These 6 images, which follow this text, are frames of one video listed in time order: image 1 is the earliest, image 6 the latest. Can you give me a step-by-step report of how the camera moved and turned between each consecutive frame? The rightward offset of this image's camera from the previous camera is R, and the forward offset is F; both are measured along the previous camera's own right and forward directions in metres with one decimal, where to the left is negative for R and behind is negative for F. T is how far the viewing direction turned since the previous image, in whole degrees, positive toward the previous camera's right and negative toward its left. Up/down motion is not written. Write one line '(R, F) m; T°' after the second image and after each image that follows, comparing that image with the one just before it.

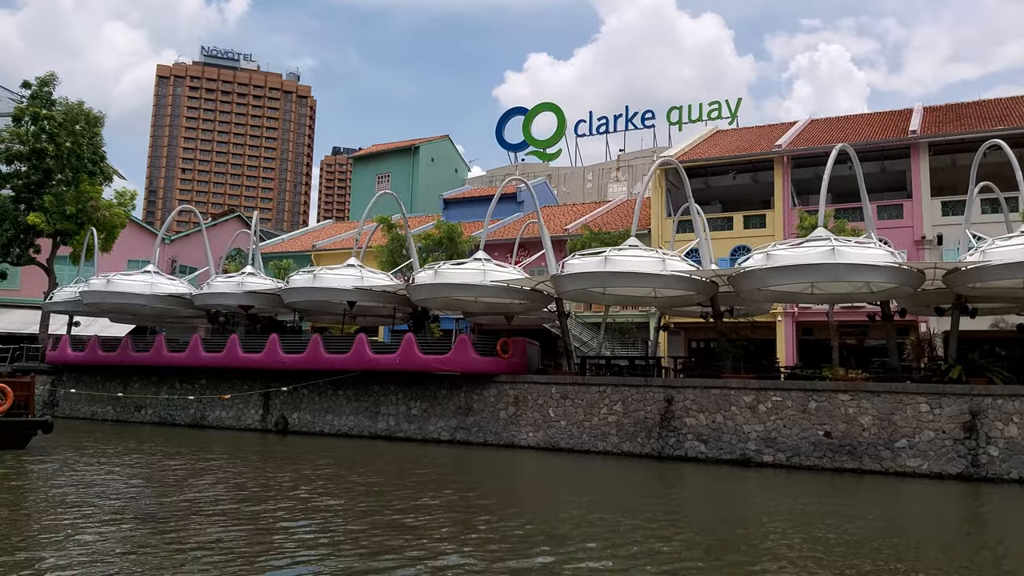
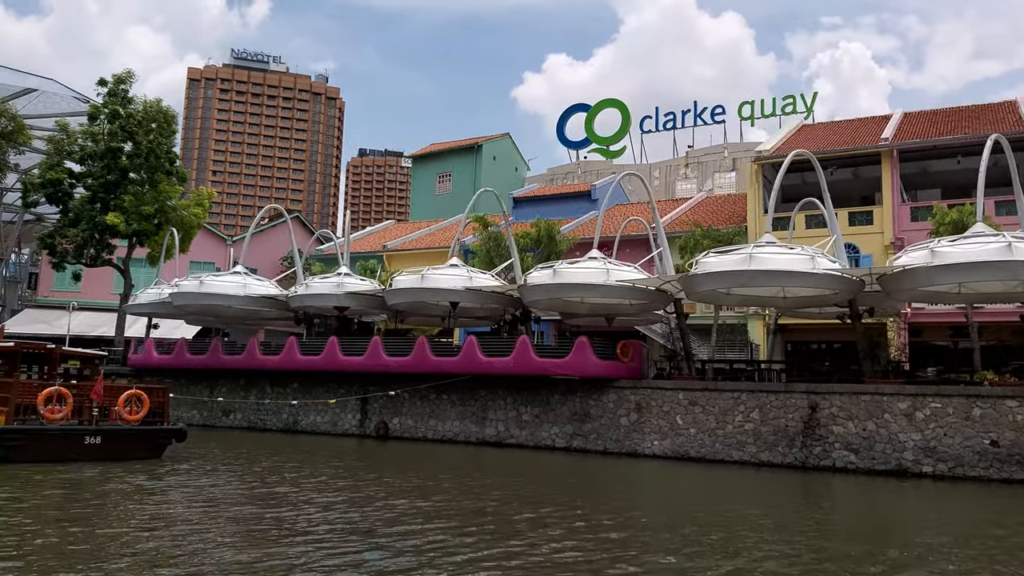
(-2.4, +0.9) m; -1°
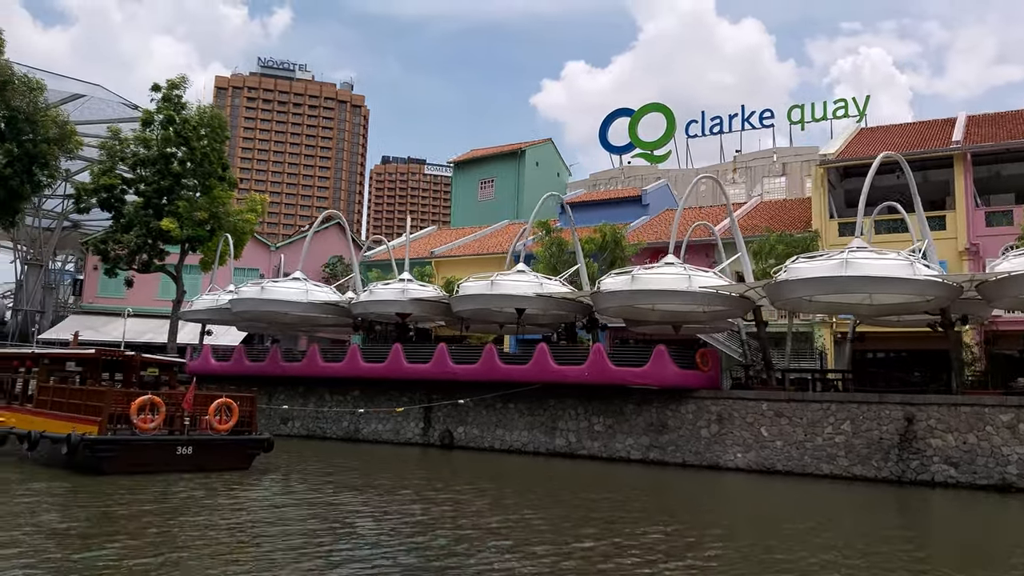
(-1.3, +0.4) m; -1°
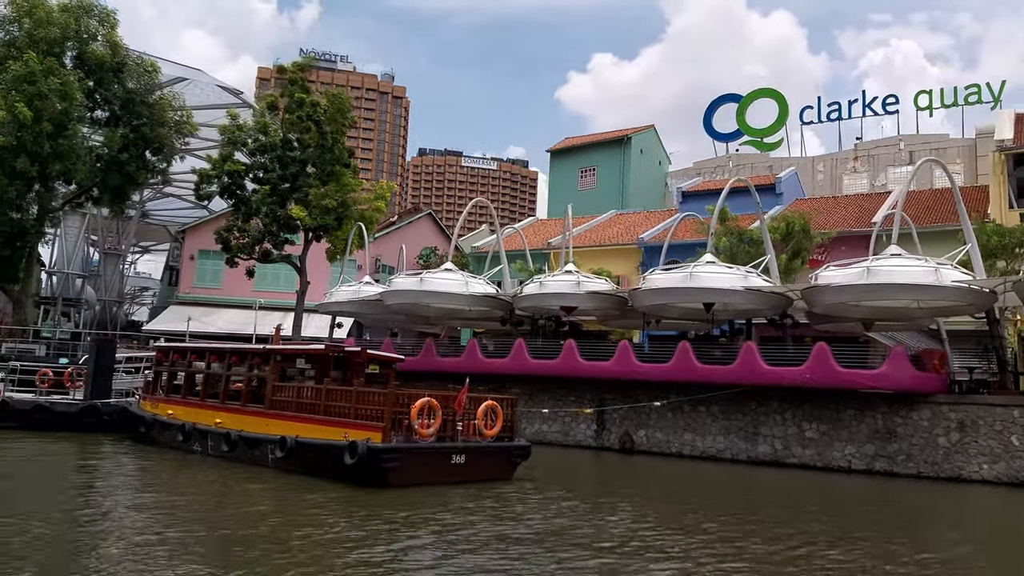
(-4.0, +1.4) m; -2°
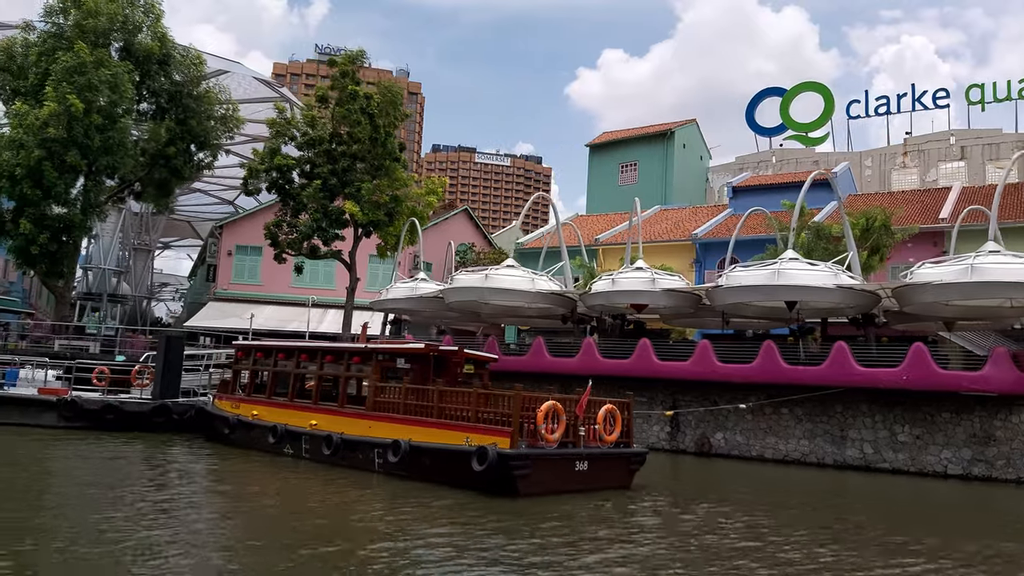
(-1.6, +0.6) m; -1°
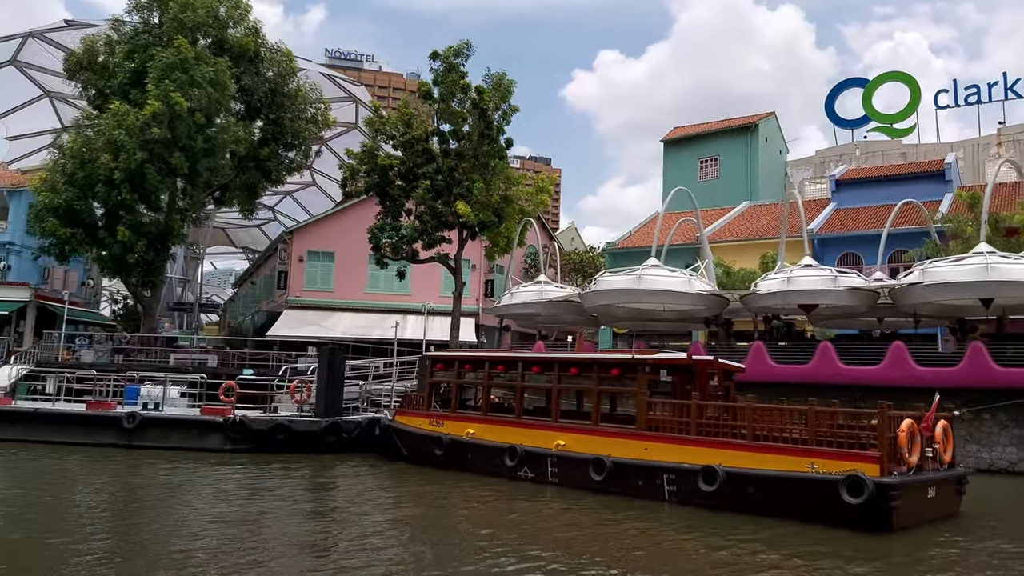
(-3.8, +1.3) m; 0°
